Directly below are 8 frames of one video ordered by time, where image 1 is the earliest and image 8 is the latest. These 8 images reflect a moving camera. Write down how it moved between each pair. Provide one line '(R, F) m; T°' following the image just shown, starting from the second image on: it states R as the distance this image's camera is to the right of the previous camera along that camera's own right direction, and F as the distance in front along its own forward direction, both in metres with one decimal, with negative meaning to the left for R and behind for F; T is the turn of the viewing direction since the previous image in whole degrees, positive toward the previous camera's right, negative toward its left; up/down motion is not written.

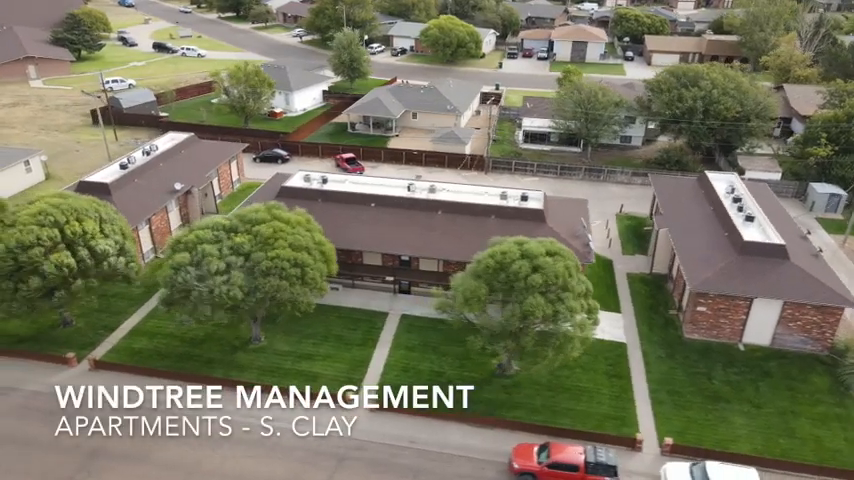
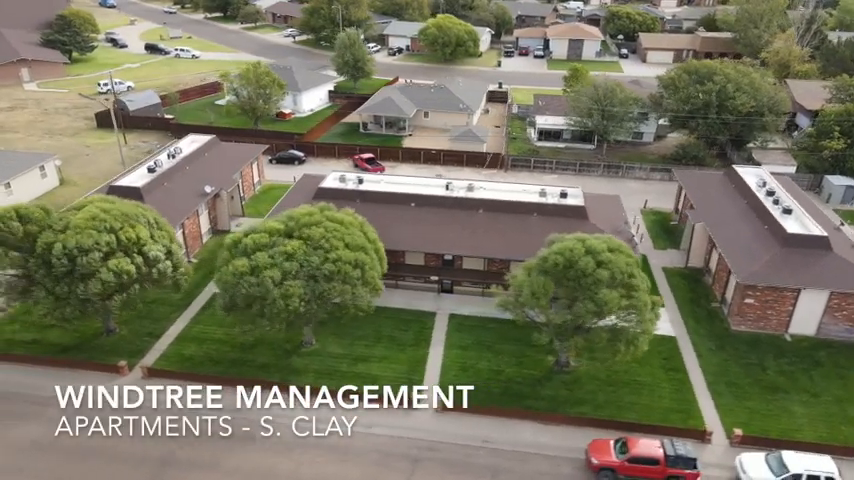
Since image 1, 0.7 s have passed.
(-4.2, +0.2) m; +2°
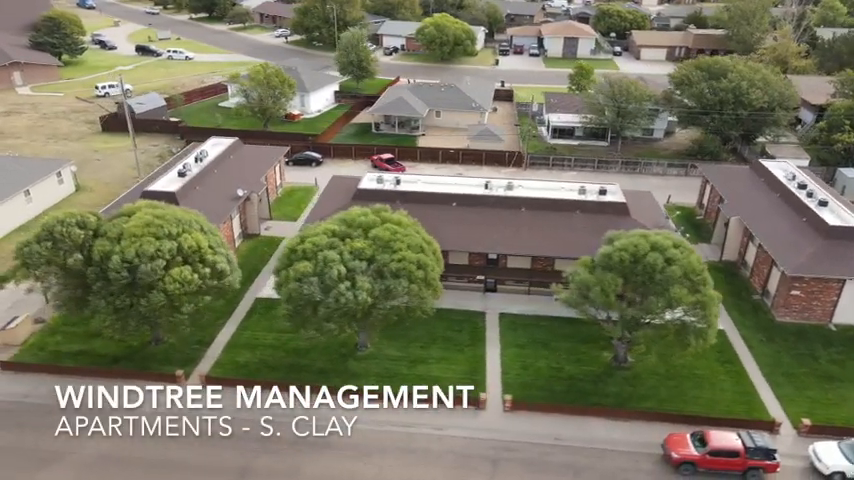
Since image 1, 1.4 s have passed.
(-4.4, +0.3) m; +2°
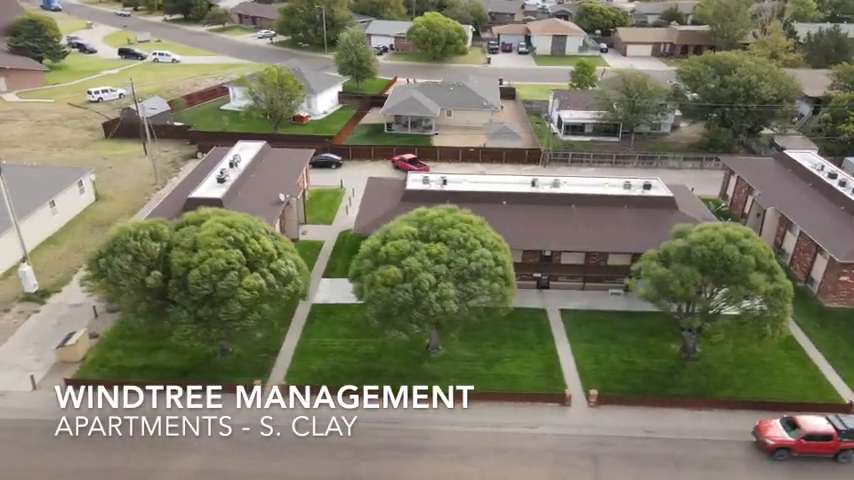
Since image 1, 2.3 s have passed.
(-5.8, +0.3) m; +3°
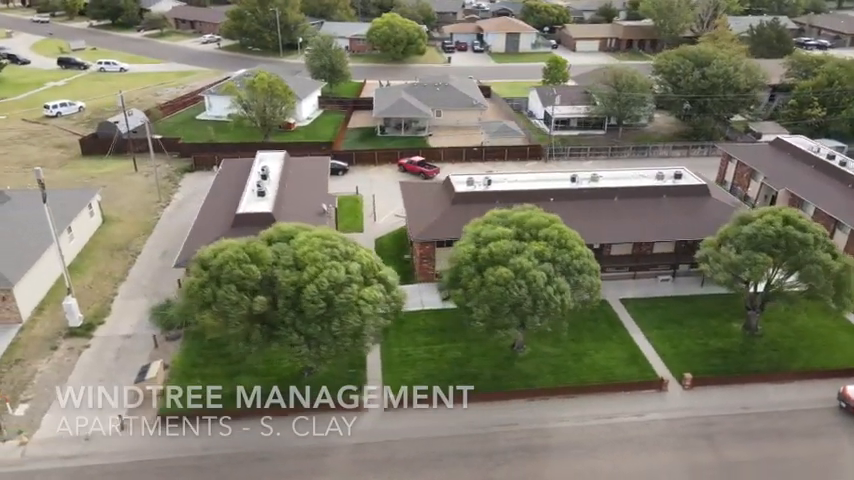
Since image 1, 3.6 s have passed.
(-8.6, +0.6) m; +7°
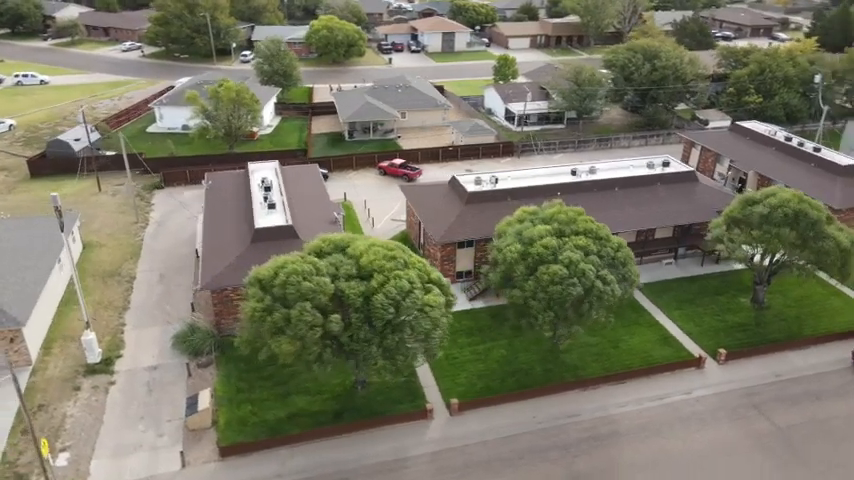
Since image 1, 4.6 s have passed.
(-6.7, +0.6) m; +8°
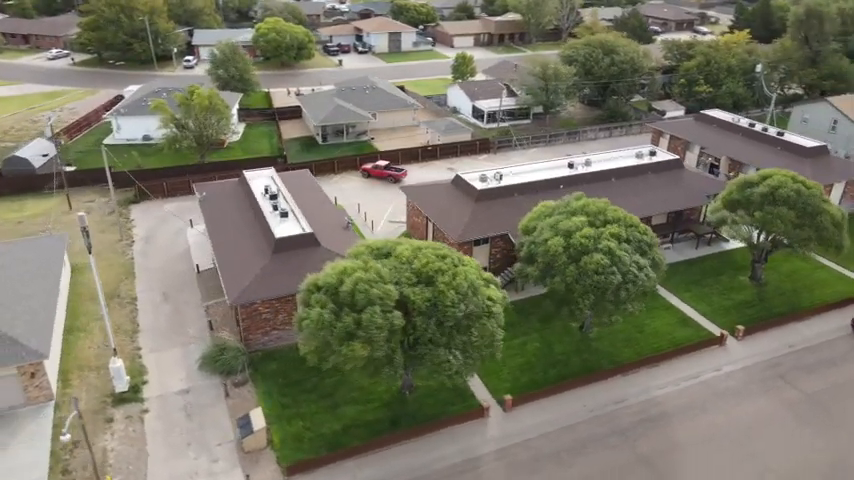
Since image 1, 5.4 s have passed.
(-5.6, +0.5) m; +7°
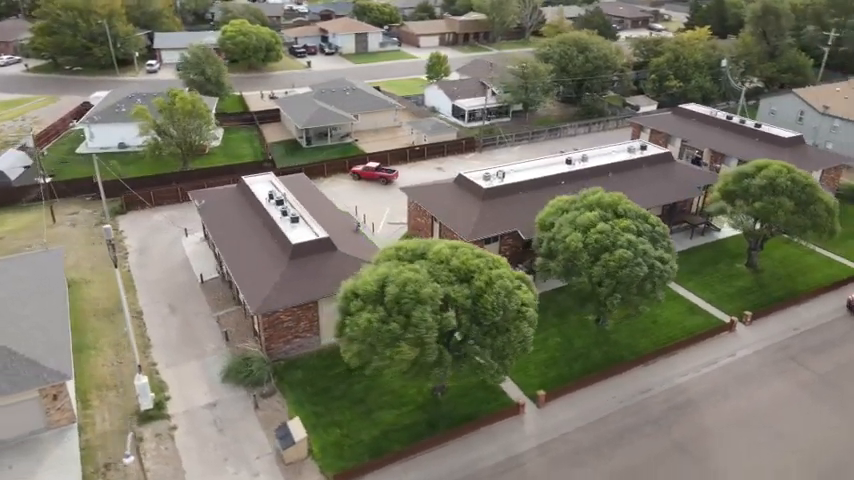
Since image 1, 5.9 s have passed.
(-3.5, +0.2) m; +4°
